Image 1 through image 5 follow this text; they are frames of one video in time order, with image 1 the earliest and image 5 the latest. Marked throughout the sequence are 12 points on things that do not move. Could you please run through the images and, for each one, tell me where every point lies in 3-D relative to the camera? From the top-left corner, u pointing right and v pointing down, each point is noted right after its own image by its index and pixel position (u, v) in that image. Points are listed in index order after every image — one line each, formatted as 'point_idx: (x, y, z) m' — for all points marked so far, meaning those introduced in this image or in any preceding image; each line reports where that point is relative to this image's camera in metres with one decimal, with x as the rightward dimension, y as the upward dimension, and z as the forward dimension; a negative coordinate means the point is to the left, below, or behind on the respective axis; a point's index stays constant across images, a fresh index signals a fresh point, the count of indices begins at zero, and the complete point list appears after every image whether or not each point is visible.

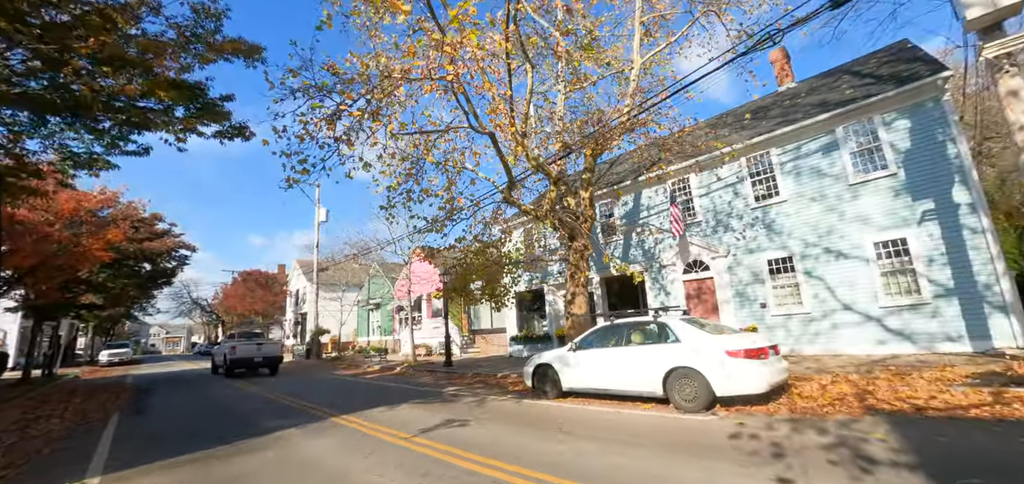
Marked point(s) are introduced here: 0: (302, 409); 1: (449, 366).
0: (-4.1, -3.3, +8.7) m
1: (-2.4, -4.7, +16.6) m
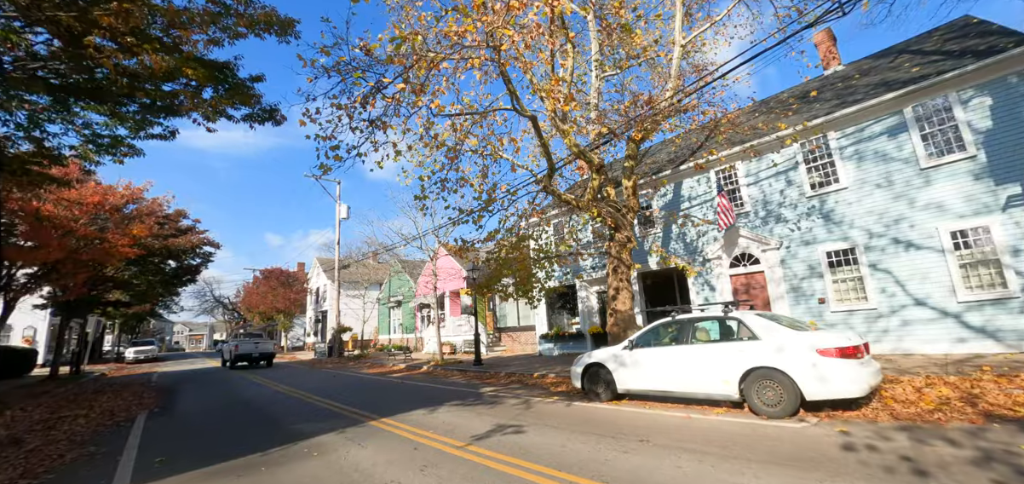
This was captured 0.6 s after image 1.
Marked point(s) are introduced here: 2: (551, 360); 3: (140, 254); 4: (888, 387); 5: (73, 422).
0: (-3.2, -3.1, +8.1) m
1: (-1.2, -4.4, +15.9) m
2: (+1.3, -4.1, +15.3) m
3: (-14.4, -0.5, +17.1) m
4: (+6.2, -2.4, +7.3) m
5: (-8.2, -3.3, +8.2) m
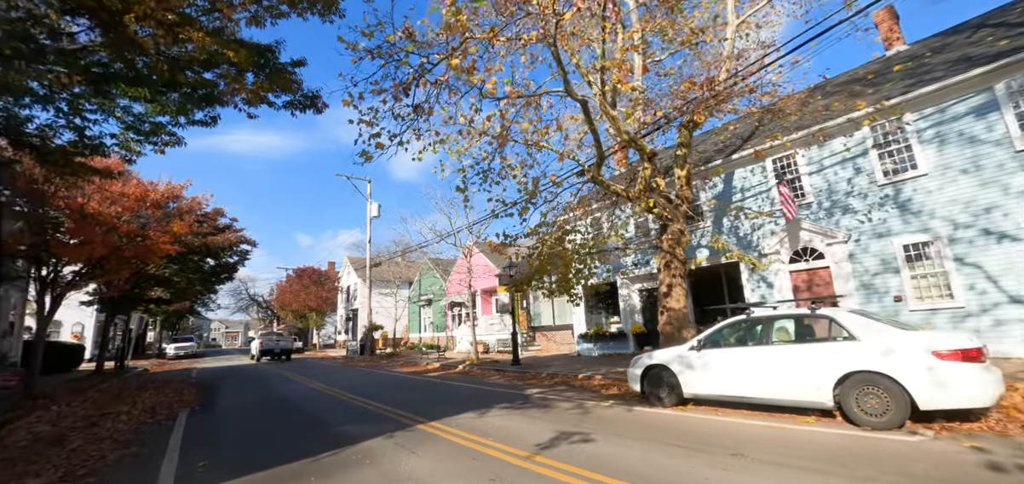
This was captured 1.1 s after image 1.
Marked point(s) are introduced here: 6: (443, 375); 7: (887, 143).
0: (-2.2, -3.0, +7.7) m
1: (+0.2, -4.3, +15.4) m
2: (+2.7, -4.0, +14.6) m
3: (-12.9, -0.4, +17.2) m
4: (+7.1, -2.2, +6.4) m
5: (-7.2, -3.2, +8.0) m
6: (-2.4, -4.6, +15.0) m
7: (+9.8, +2.6, +11.6) m
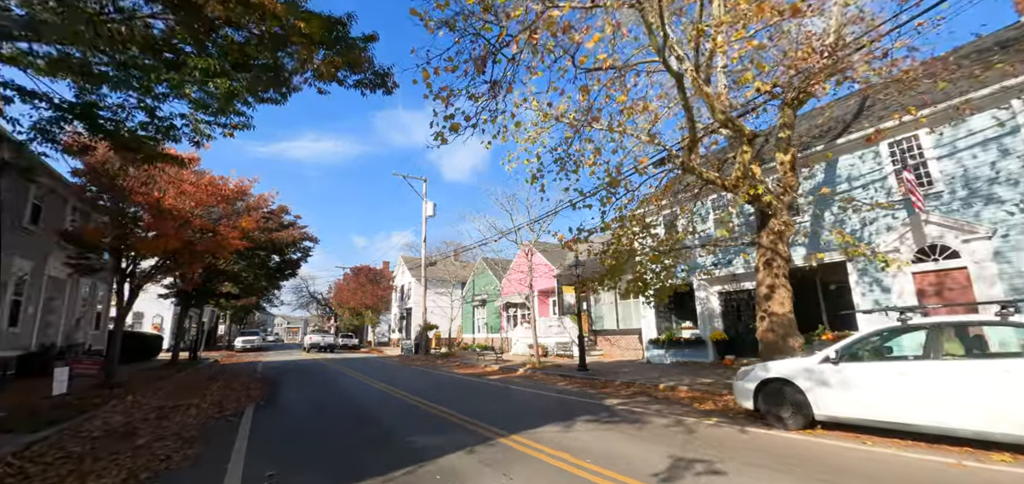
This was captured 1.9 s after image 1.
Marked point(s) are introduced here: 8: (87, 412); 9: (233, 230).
0: (-0.9, -2.8, +6.9) m
1: (+2.4, -4.2, +14.3) m
2: (+4.7, -3.9, +13.3) m
3: (-10.5, -0.2, +17.5) m
4: (+8.3, -2.1, +4.6) m
5: (-5.8, -3.0, +7.8) m
6: (-0.2, -4.4, +14.3) m
7: (+11.6, +2.7, +9.5) m
8: (-7.4, -3.0, +7.7) m
9: (-9.4, +0.4, +14.8) m
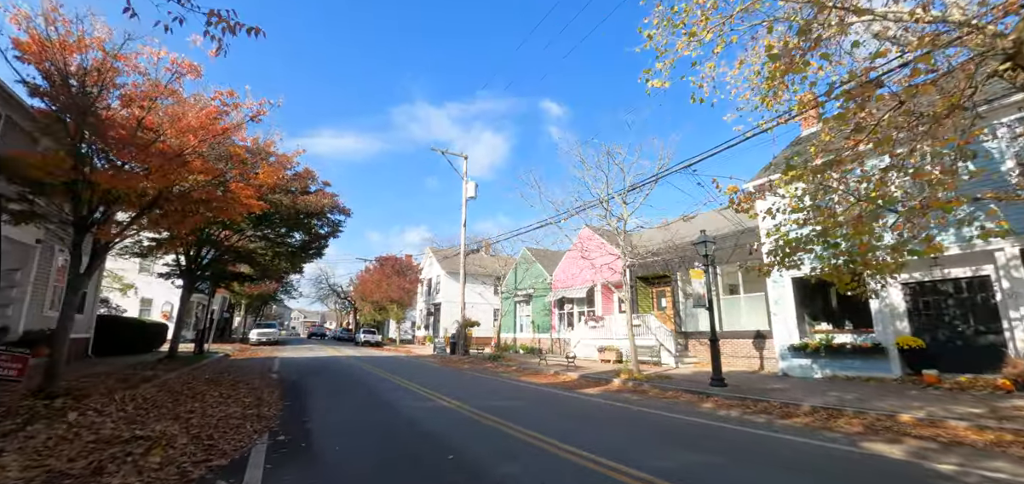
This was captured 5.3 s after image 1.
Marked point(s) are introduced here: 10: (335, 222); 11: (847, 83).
0: (+1.5, -1.9, +3.0) m
1: (+4.9, -3.4, +10.3) m
2: (+7.2, -3.1, +9.3) m
3: (-7.8, +0.9, +14.0) m
4: (+10.6, -1.4, +0.5) m
5: (-3.4, -2.0, +4.1) m
6: (+2.3, -3.6, +10.4) m
7: (+14.1, +3.3, +5.3) m
8: (-5.0, -1.9, +4.0) m
9: (-6.7, +1.5, +11.2) m
10: (-7.0, +0.8, +17.5) m
11: (+4.7, +2.2, +5.7) m
